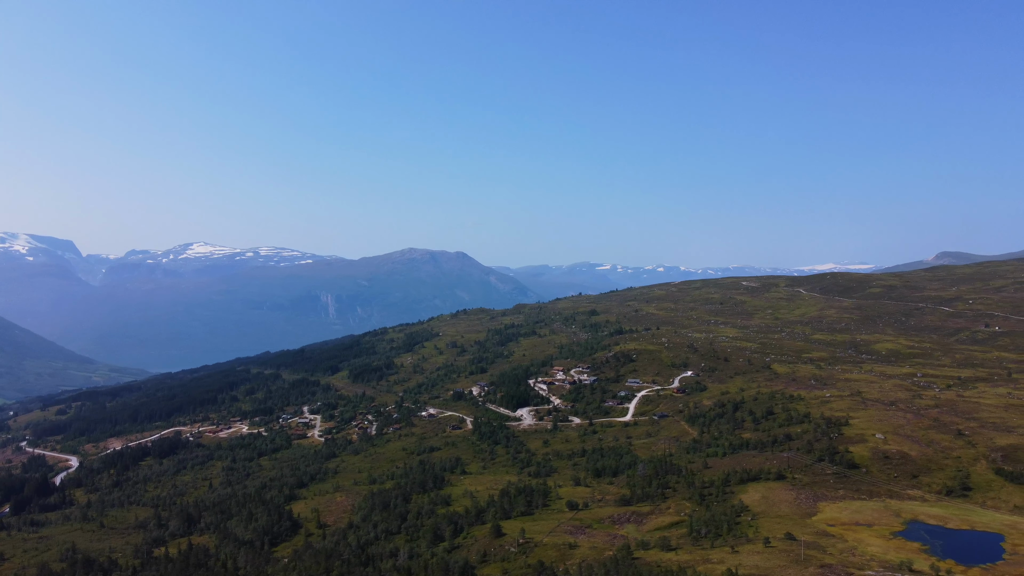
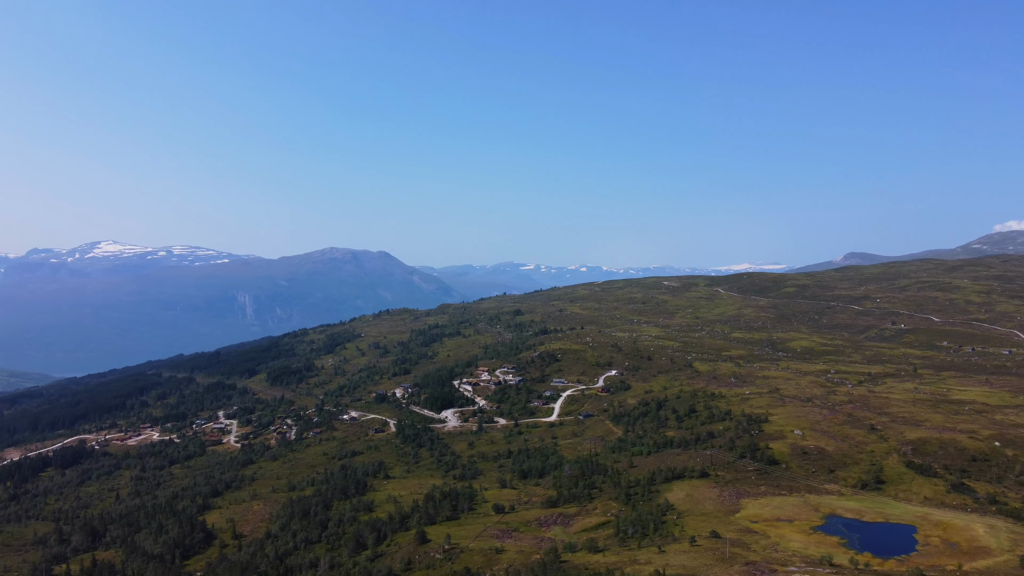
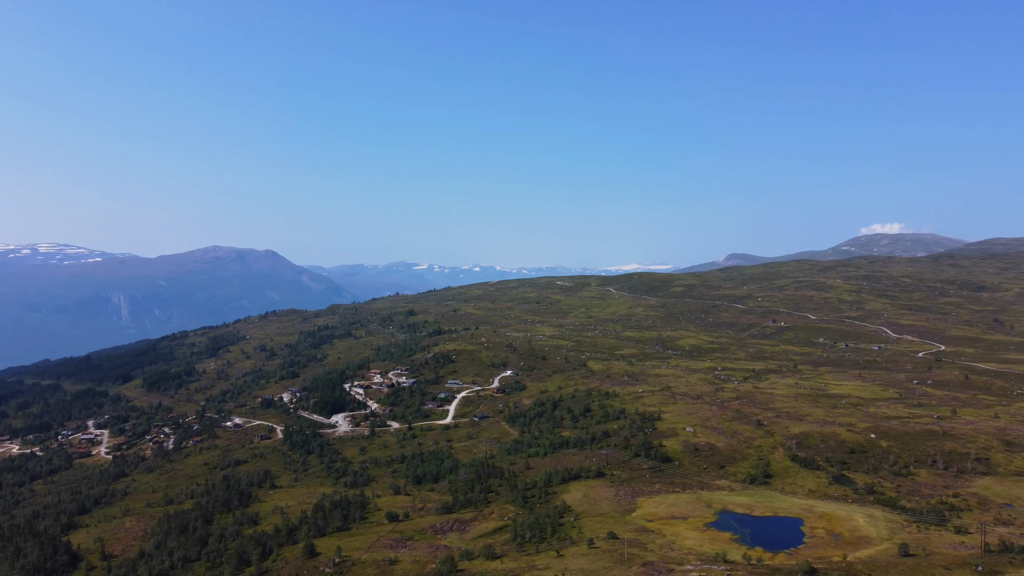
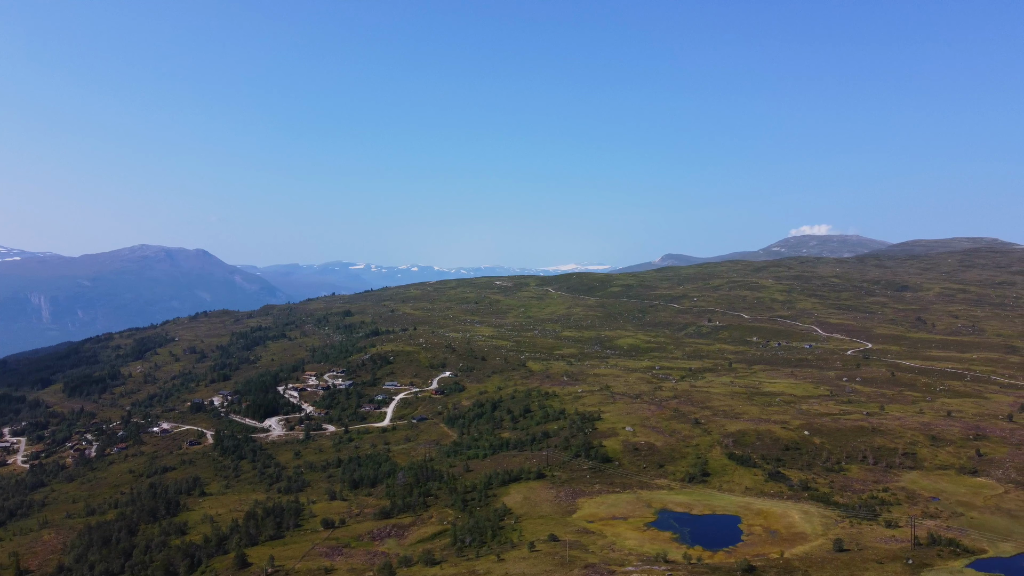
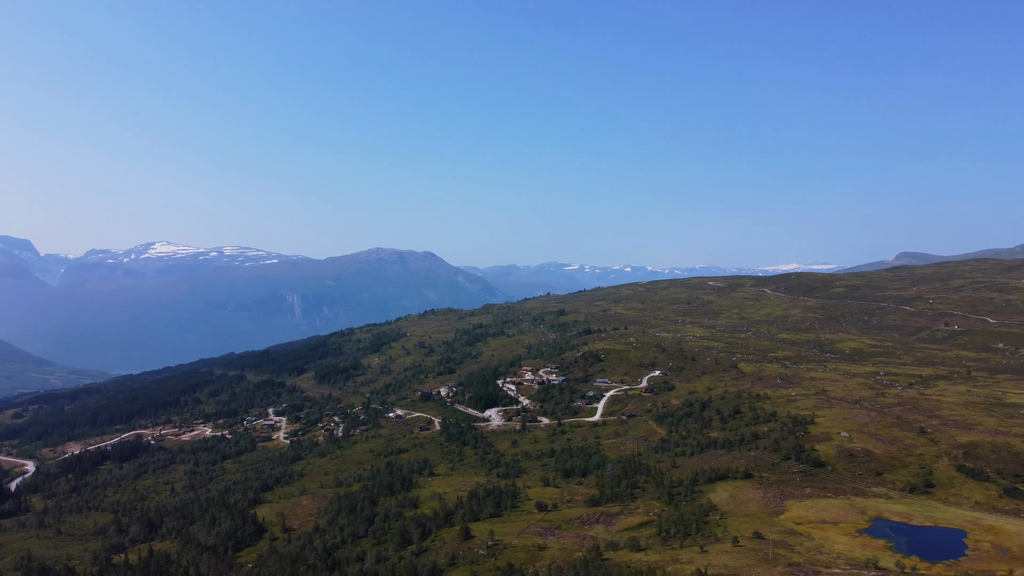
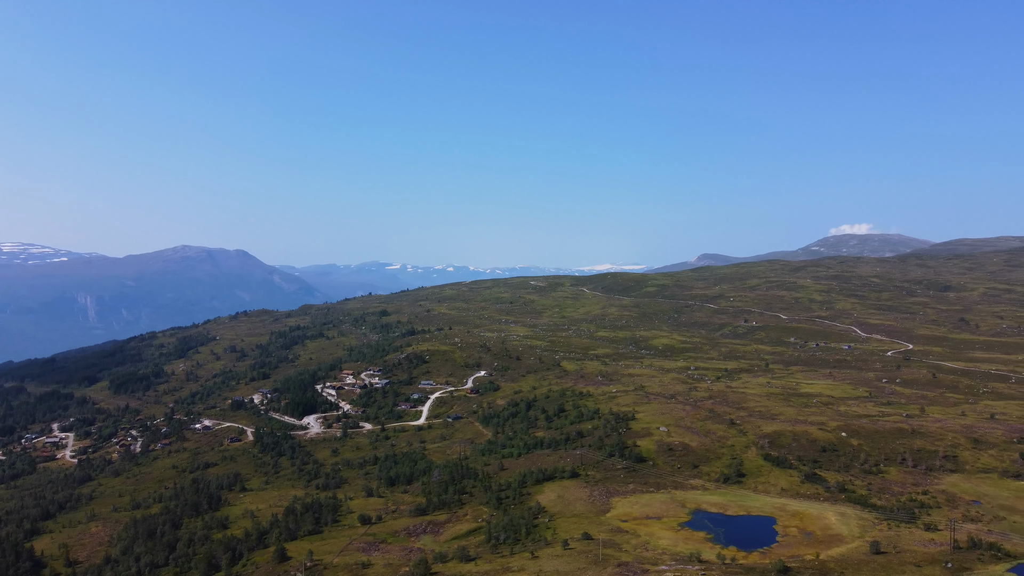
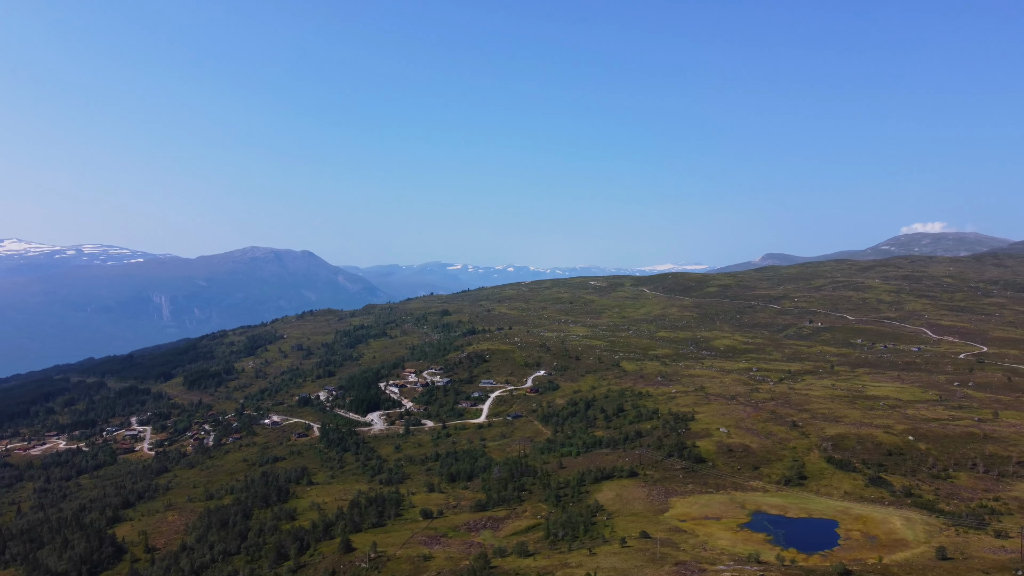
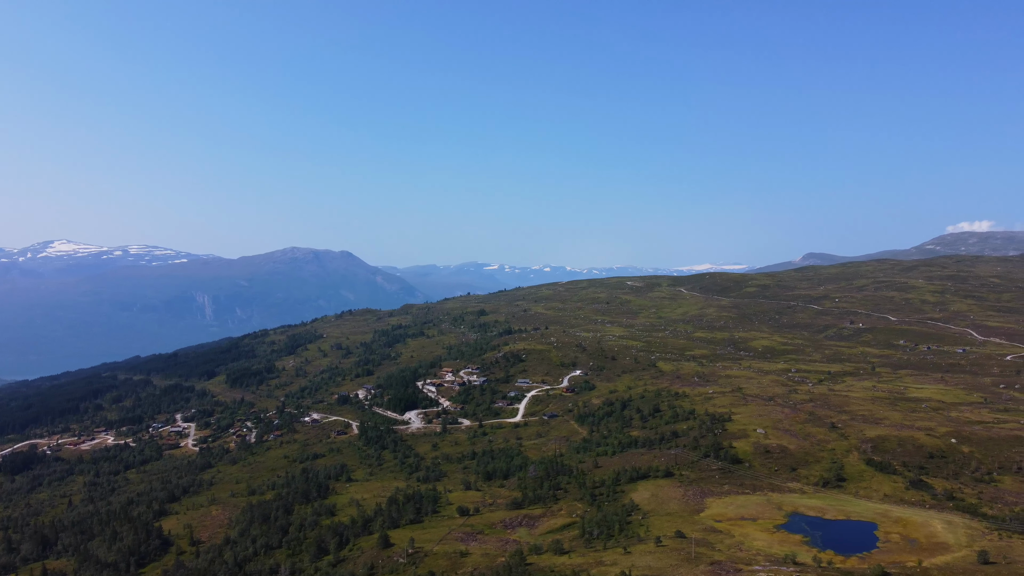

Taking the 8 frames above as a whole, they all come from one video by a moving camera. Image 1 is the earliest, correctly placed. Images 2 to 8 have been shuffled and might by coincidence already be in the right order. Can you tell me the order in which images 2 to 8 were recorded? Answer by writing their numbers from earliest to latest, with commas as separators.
5, 2, 8, 7, 3, 6, 4
